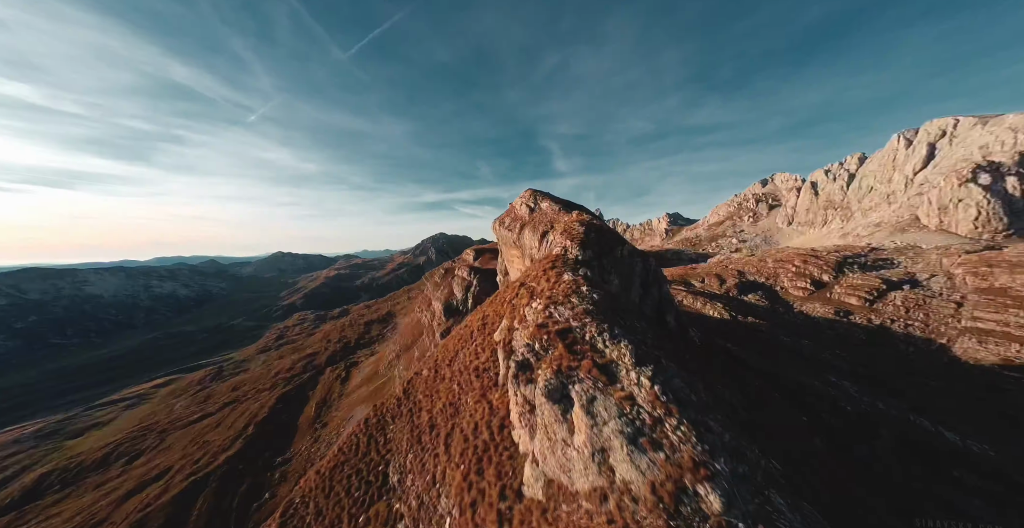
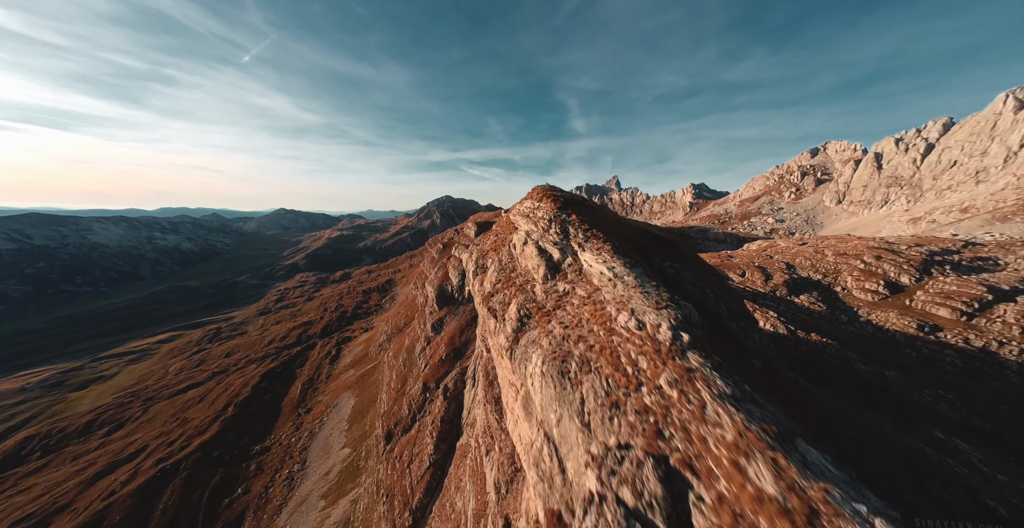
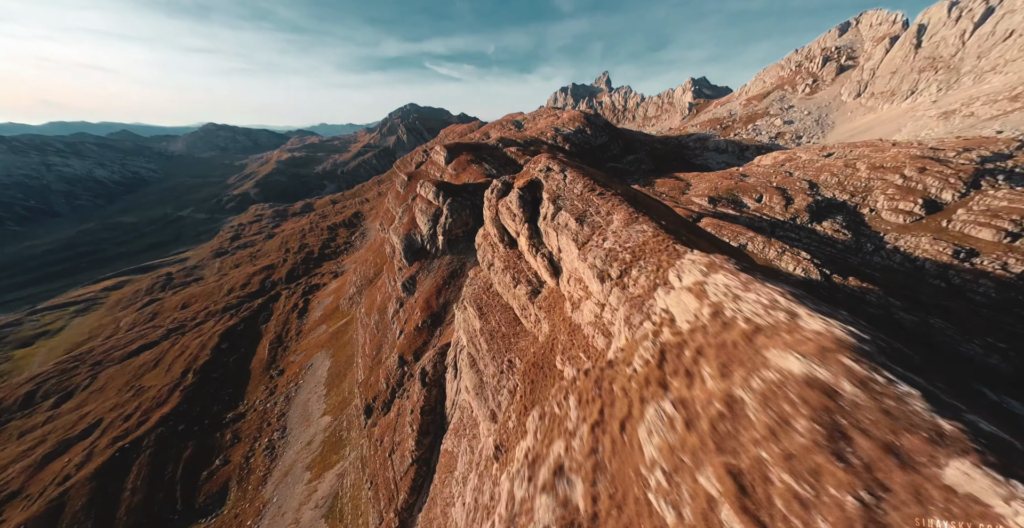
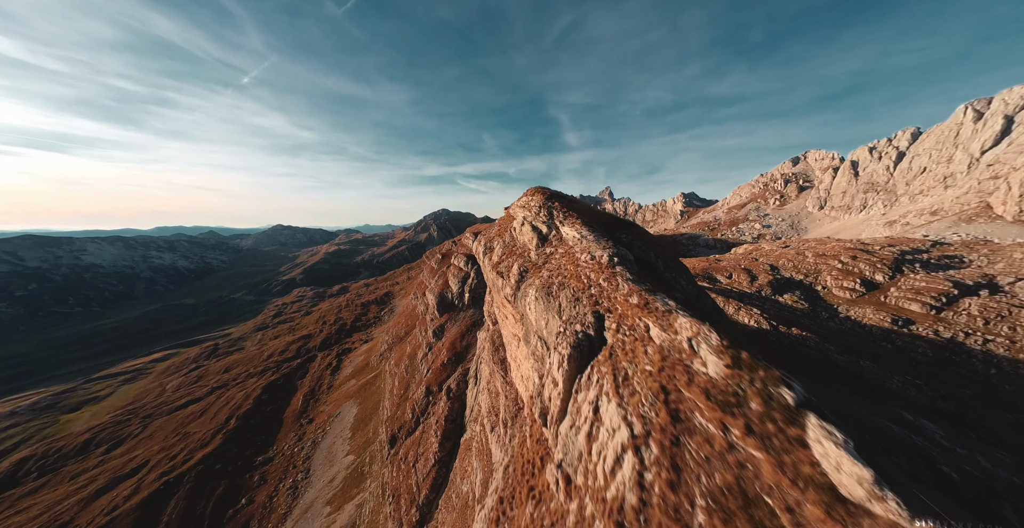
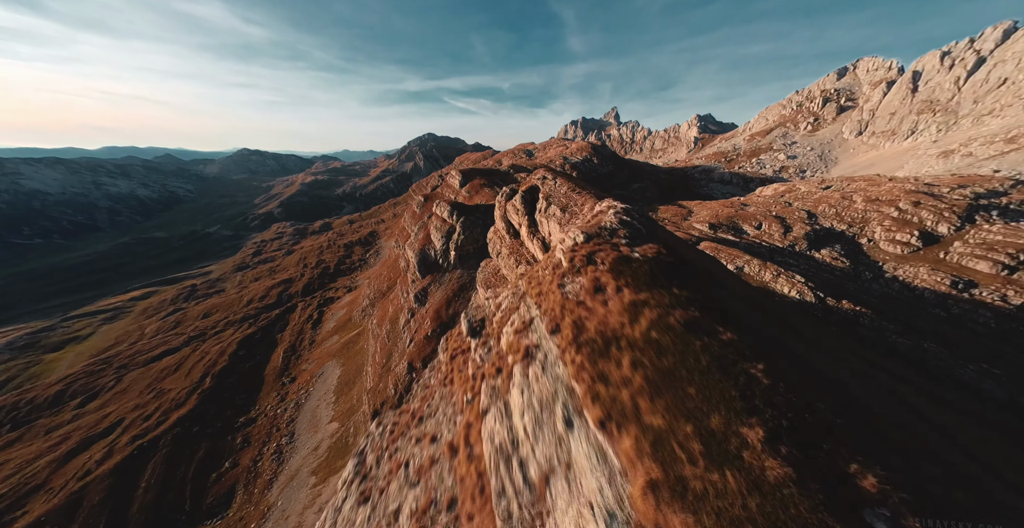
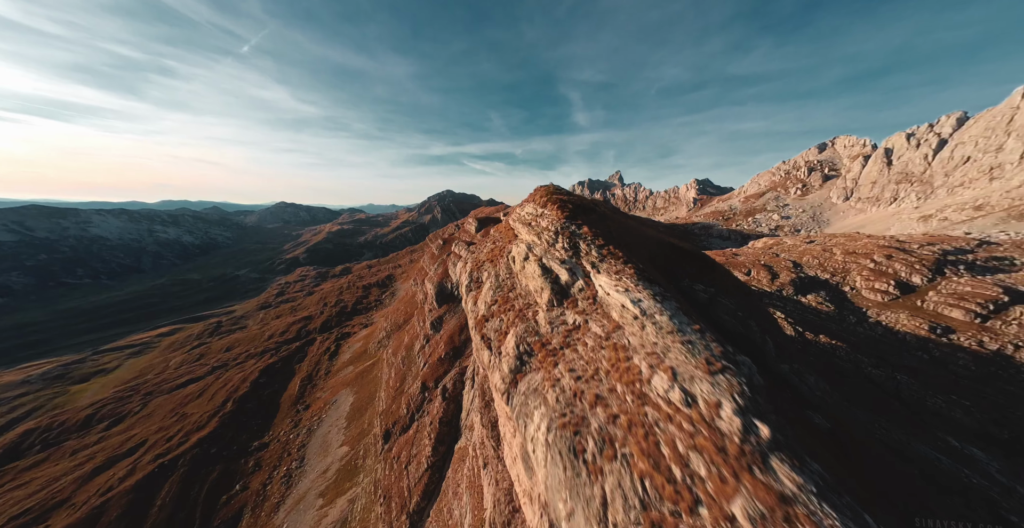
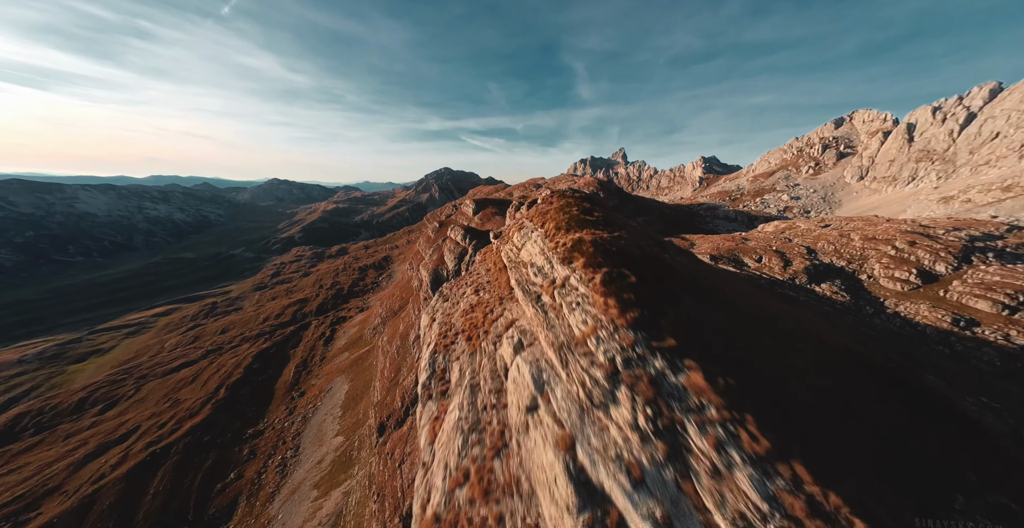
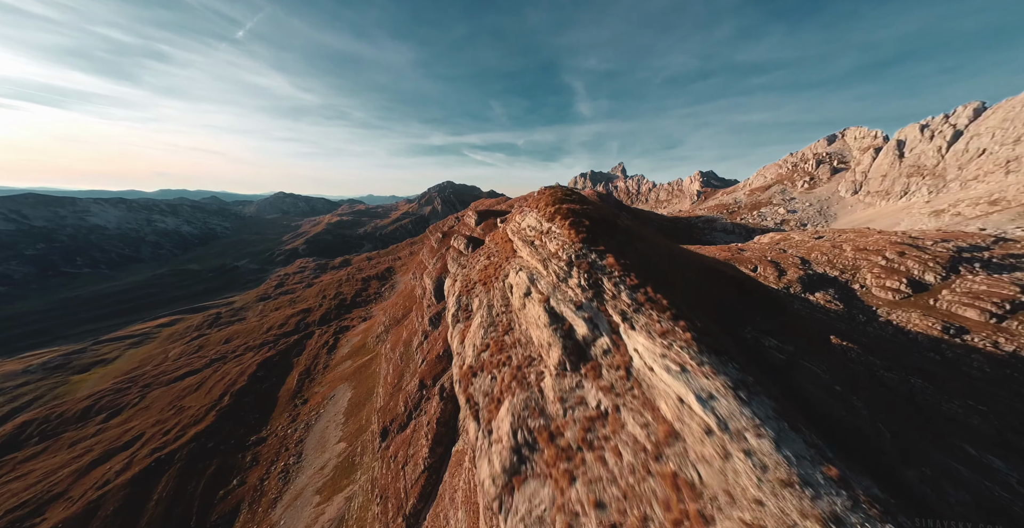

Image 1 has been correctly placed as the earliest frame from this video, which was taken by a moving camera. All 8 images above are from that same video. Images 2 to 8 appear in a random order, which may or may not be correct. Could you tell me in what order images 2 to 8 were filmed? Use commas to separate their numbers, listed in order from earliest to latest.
4, 2, 6, 8, 7, 5, 3
